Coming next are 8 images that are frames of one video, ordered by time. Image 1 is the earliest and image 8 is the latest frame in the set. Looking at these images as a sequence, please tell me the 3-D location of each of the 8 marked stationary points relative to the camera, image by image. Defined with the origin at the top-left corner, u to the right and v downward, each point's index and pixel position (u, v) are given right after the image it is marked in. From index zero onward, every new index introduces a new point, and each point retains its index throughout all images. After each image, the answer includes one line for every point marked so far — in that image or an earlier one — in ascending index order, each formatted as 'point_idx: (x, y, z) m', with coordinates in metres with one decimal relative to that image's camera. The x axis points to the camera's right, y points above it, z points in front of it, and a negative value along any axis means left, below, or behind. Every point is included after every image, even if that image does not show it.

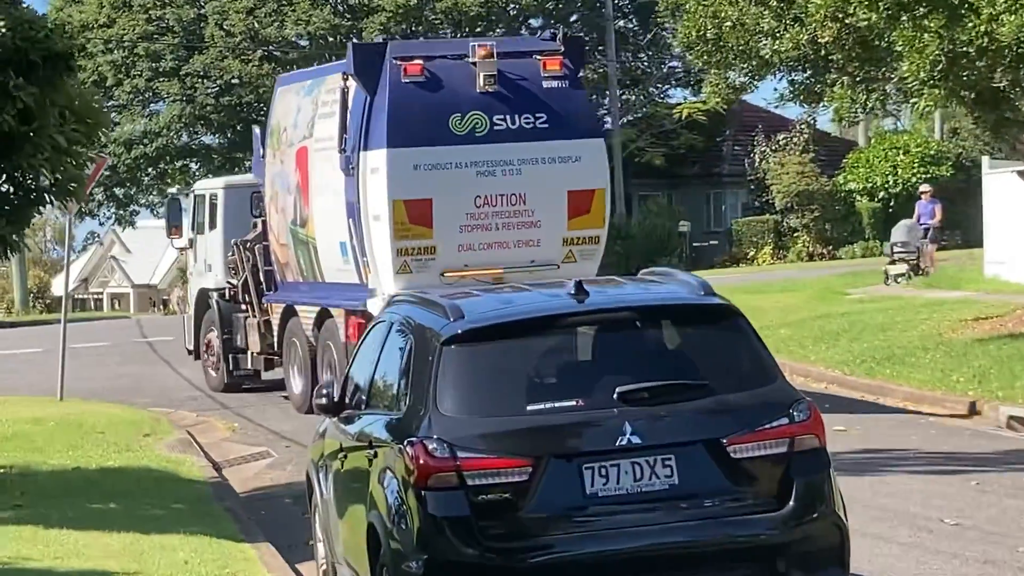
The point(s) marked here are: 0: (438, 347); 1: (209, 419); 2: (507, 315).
0: (-0.3, -0.3, +6.3) m
1: (-3.3, -1.4, +15.4) m
2: (0.0, -0.1, +6.3) m
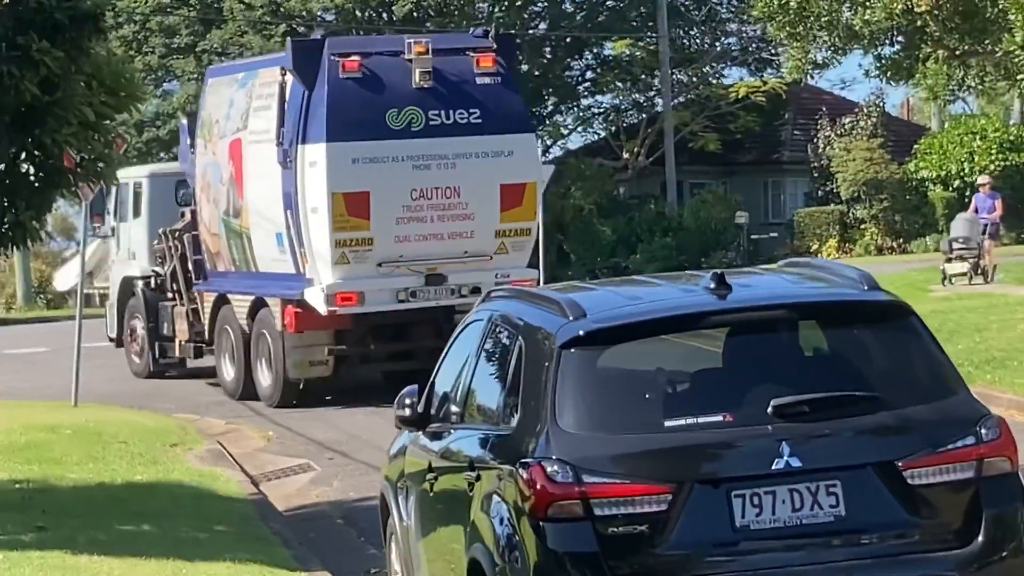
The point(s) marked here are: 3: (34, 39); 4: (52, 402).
0: (+0.1, -0.2, +5.0) m
1: (-2.6, -1.3, +14.2) m
2: (+0.4, -0.1, +5.0) m
3: (-2.6, +1.4, +8.1) m
4: (-4.9, -1.2, +15.5) m
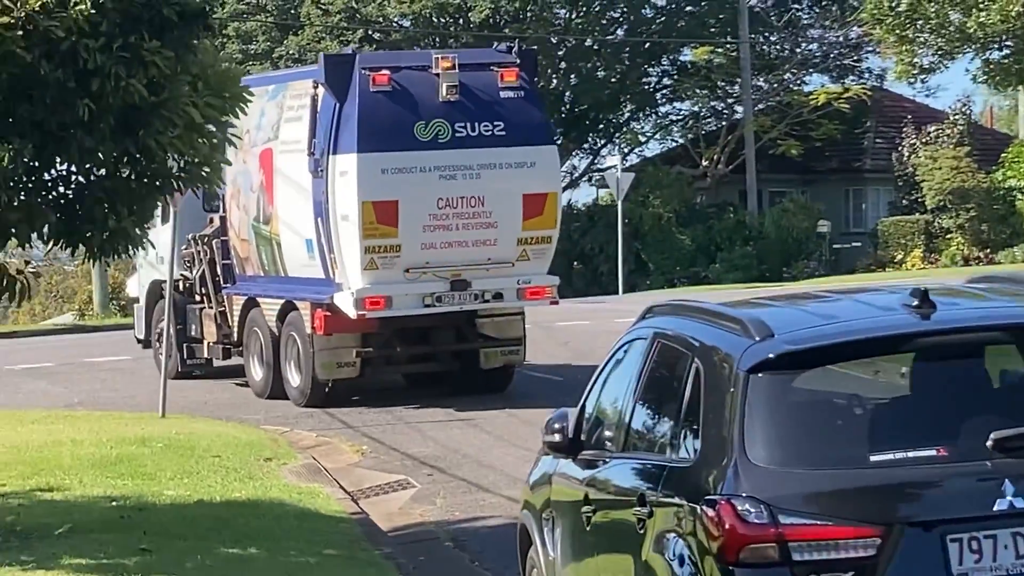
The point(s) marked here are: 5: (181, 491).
0: (+0.7, -0.3, +4.5) m
1: (-1.7, -1.4, +13.8) m
2: (+1.0, -0.1, +4.5) m
3: (-1.9, +1.3, +7.7) m
4: (-3.9, -1.3, +15.2) m
5: (-2.3, -1.4, +10.3) m
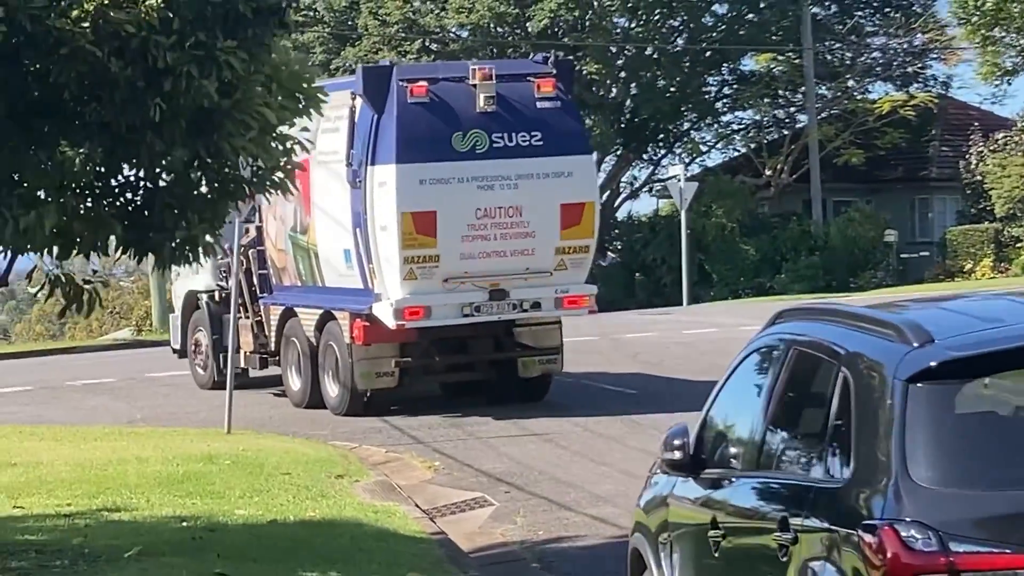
0: (+1.0, -0.3, +4.0) m
1: (-1.0, -1.5, +13.4) m
2: (+1.3, -0.1, +4.0) m
3: (-1.5, +1.3, +7.3) m
4: (-3.1, -1.4, +14.9) m
5: (-1.8, -1.5, +10.0) m
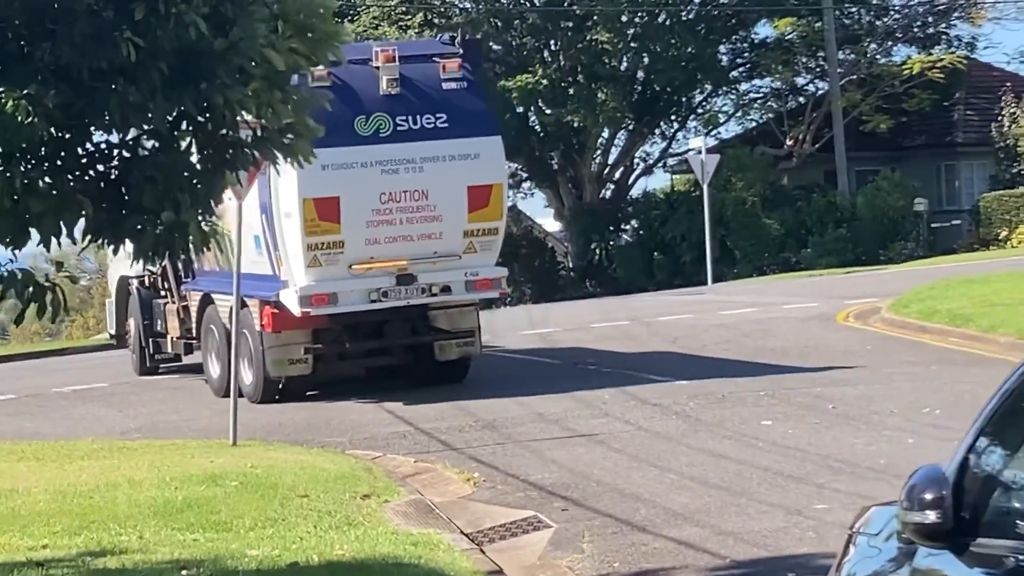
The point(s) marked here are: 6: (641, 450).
0: (+1.4, -0.2, +2.4) m
1: (-0.6, -1.4, +11.7) m
2: (+1.7, -0.1, +2.4) m
3: (-1.2, +1.3, +5.6) m
4: (-2.8, -1.4, +13.2) m
5: (-1.4, -1.5, +8.3) m
6: (+1.0, -1.3, +11.5) m
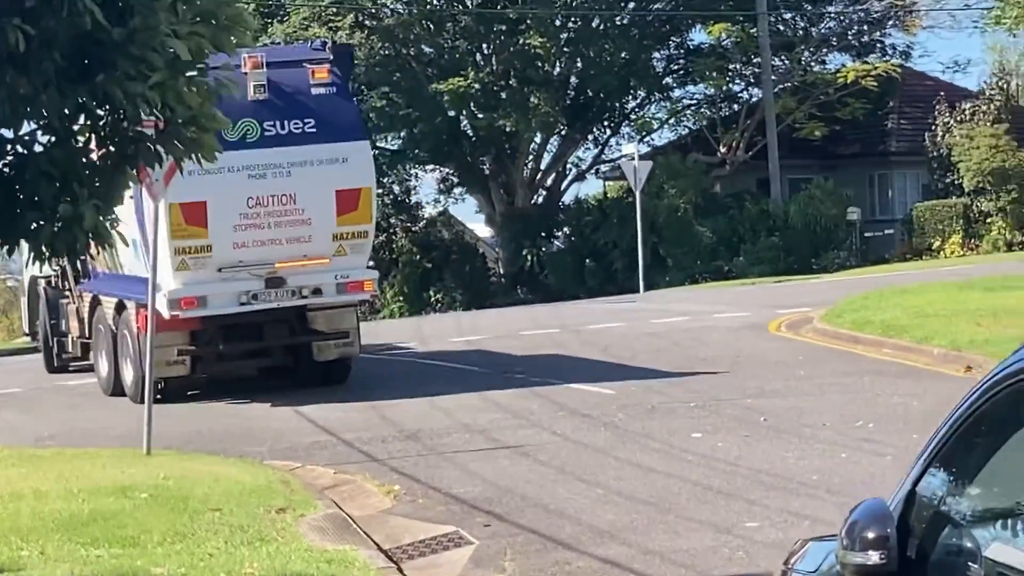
0: (+1.2, -0.2, +2.1) m
1: (-1.2, -1.5, +11.3) m
2: (+1.5, -0.1, +2.1) m
3: (-1.5, +1.3, +5.2) m
4: (-3.4, -1.4, +12.7) m
5: (-1.8, -1.5, +7.9) m
6: (+0.4, -1.3, +11.2) m
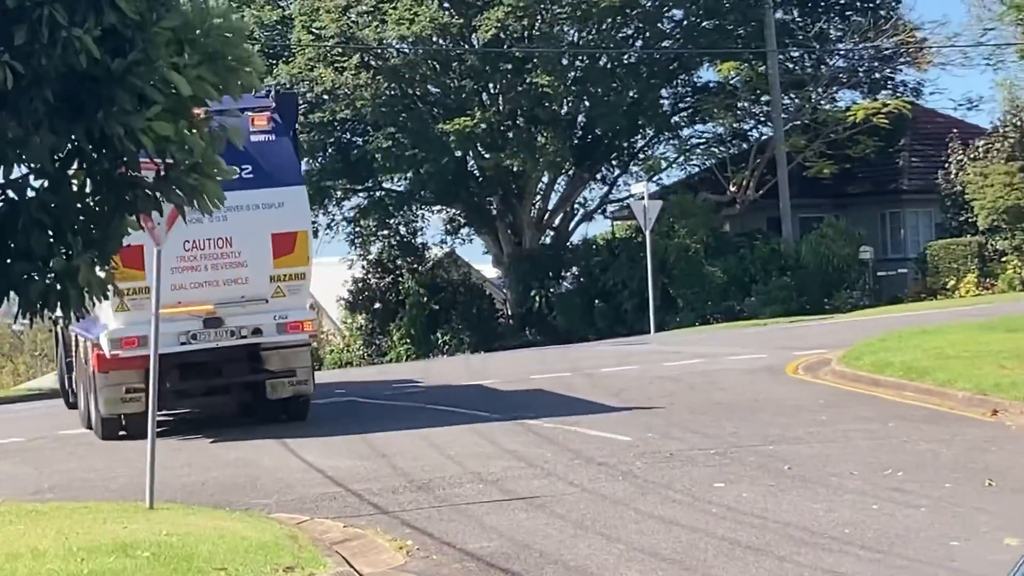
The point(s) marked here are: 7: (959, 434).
0: (+1.3, -0.3, +1.7) m
1: (-1.1, -1.8, +10.9) m
2: (+1.6, -0.2, +1.7) m
3: (-1.4, +1.1, +4.9) m
4: (-3.3, -1.8, +12.3) m
5: (-1.7, -1.7, +7.4) m
6: (+0.6, -1.7, +10.7) m
7: (+4.1, -1.3, +13.5) m
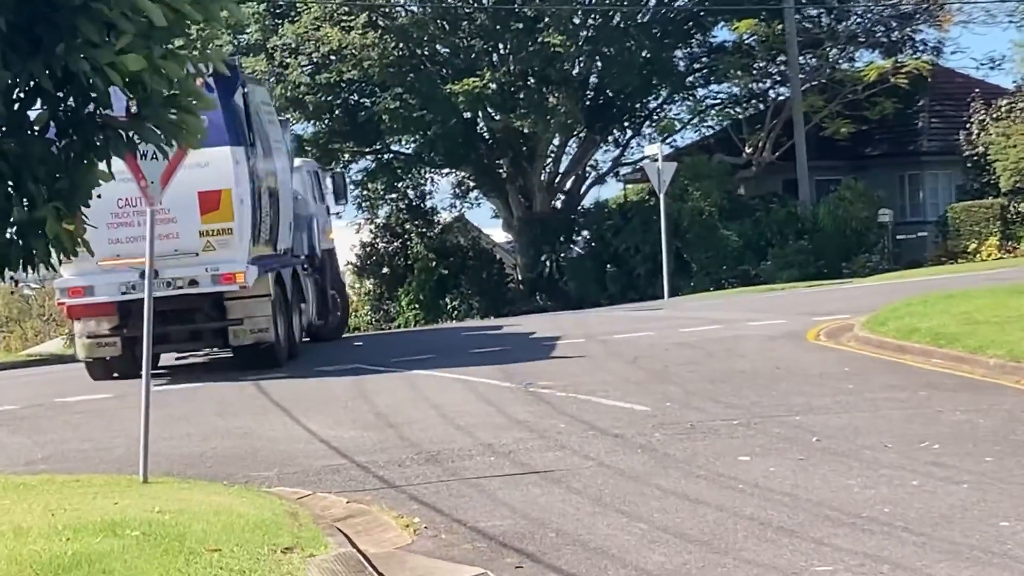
0: (+1.4, -0.3, +1.0) m
1: (-1.0, -1.5, +10.3) m
2: (+1.6, -0.1, +1.0) m
3: (-1.3, +1.2, +4.2) m
4: (-3.2, -1.5, +11.7) m
5: (-1.6, -1.6, +6.8) m
6: (+0.6, -1.4, +10.1) m
7: (+4.2, -1.0, +12.8) m
